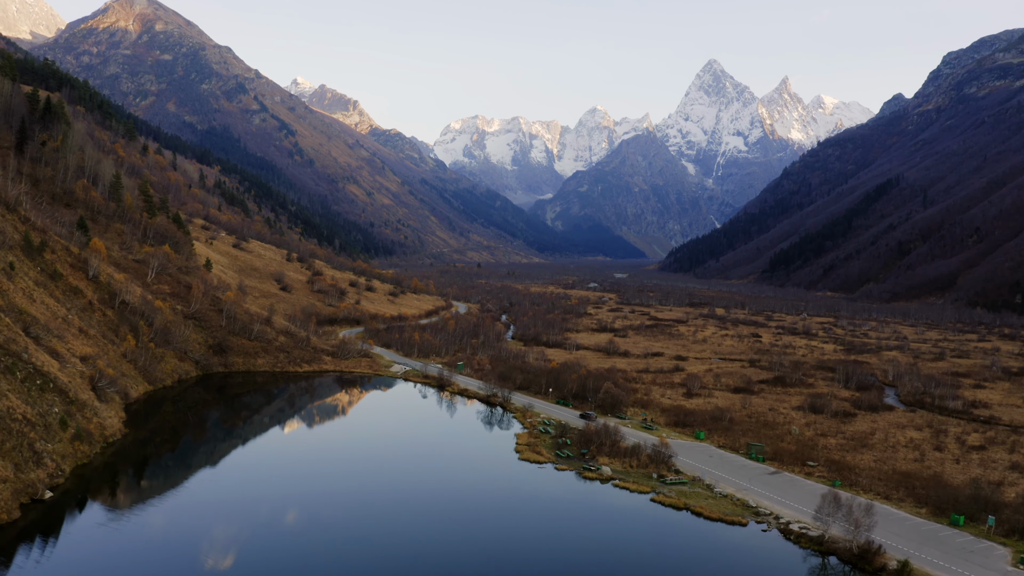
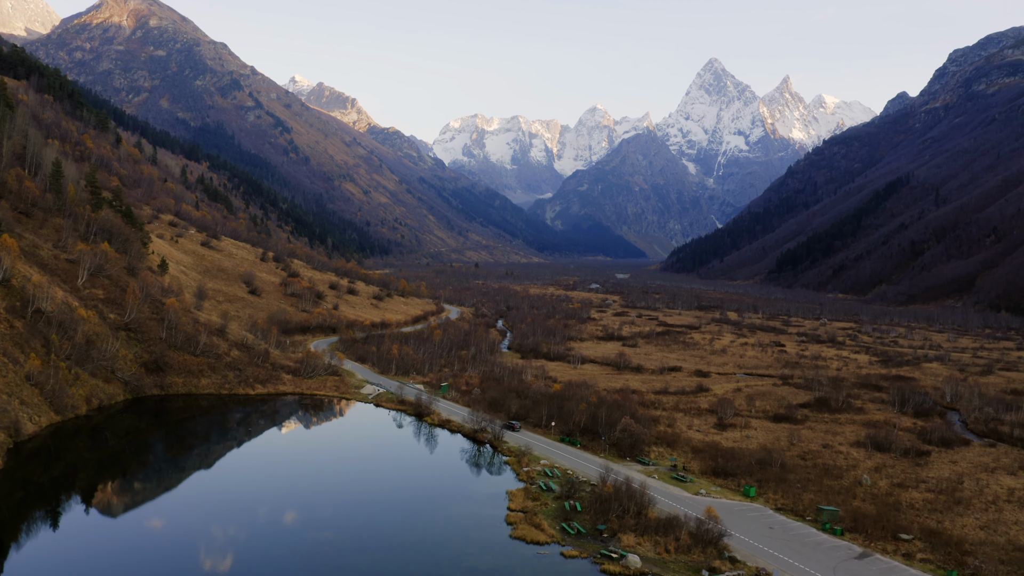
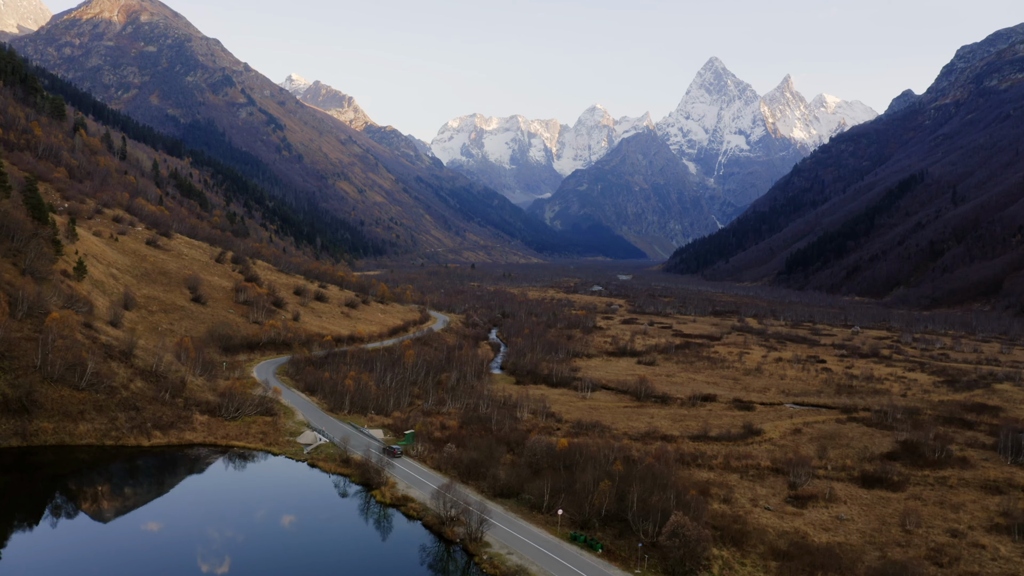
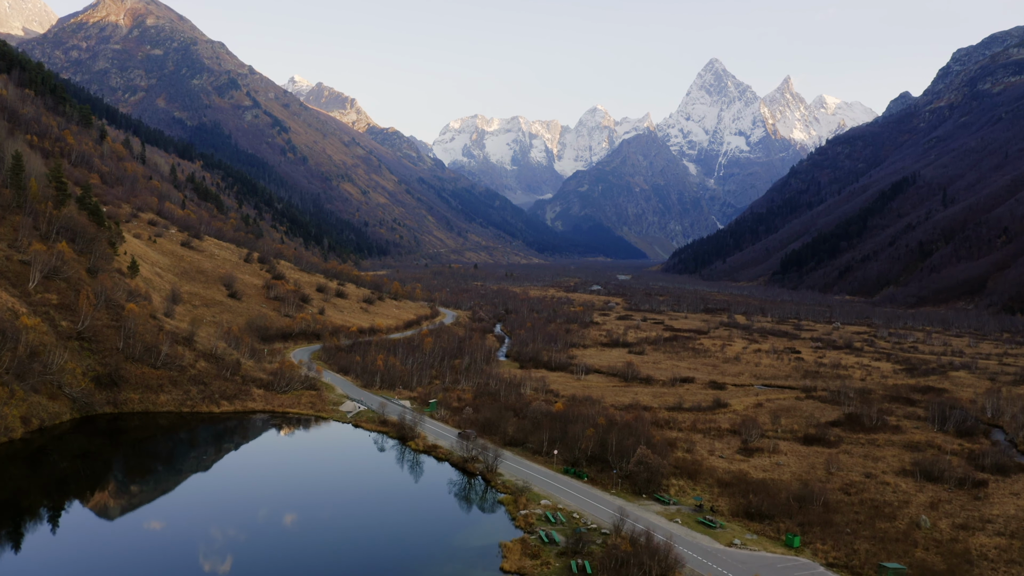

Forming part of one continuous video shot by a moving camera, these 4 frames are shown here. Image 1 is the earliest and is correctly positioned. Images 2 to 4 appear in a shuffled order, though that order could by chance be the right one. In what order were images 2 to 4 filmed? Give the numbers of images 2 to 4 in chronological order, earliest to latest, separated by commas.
2, 4, 3
